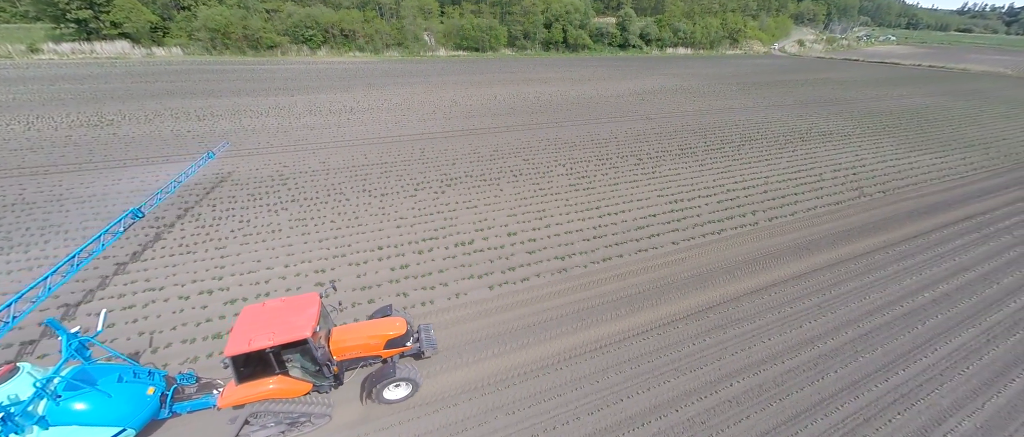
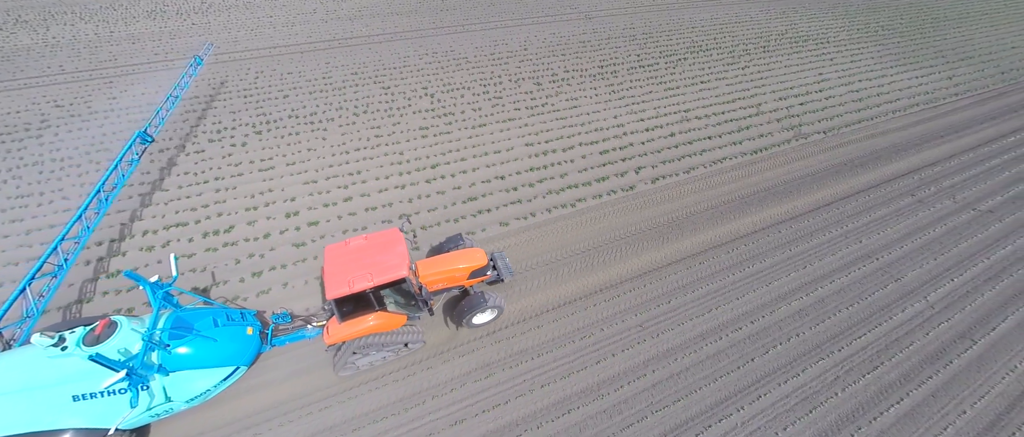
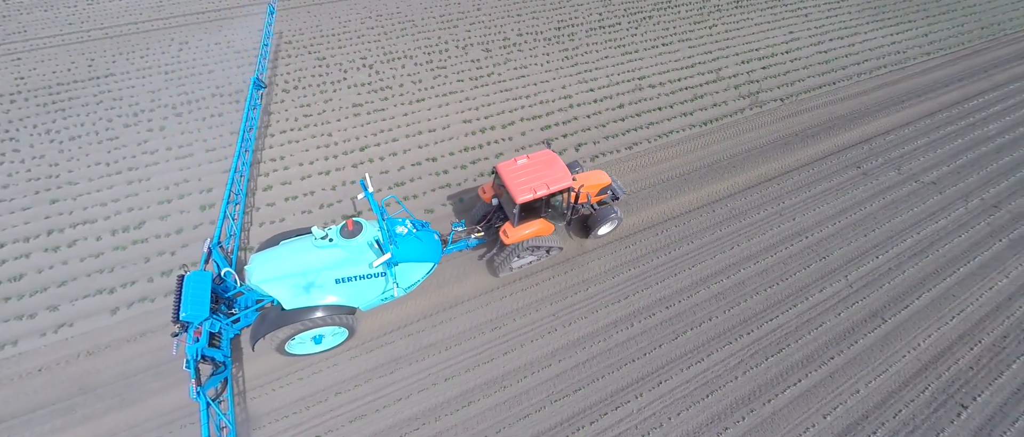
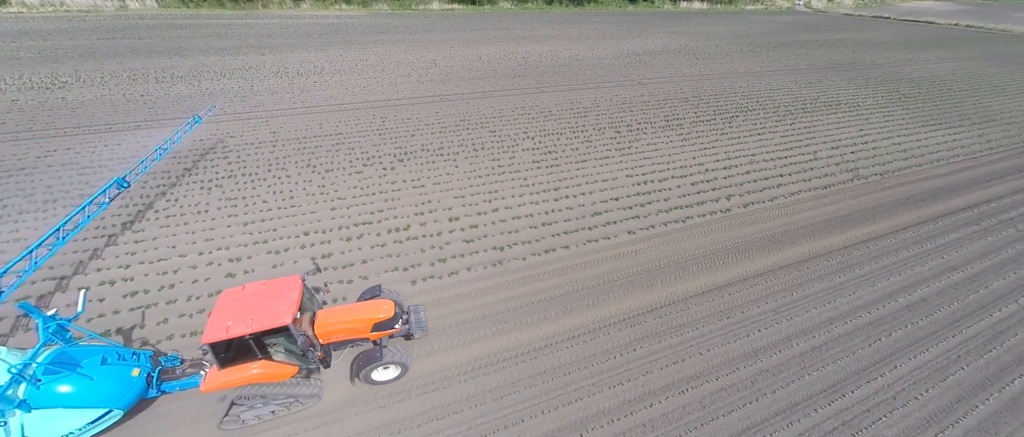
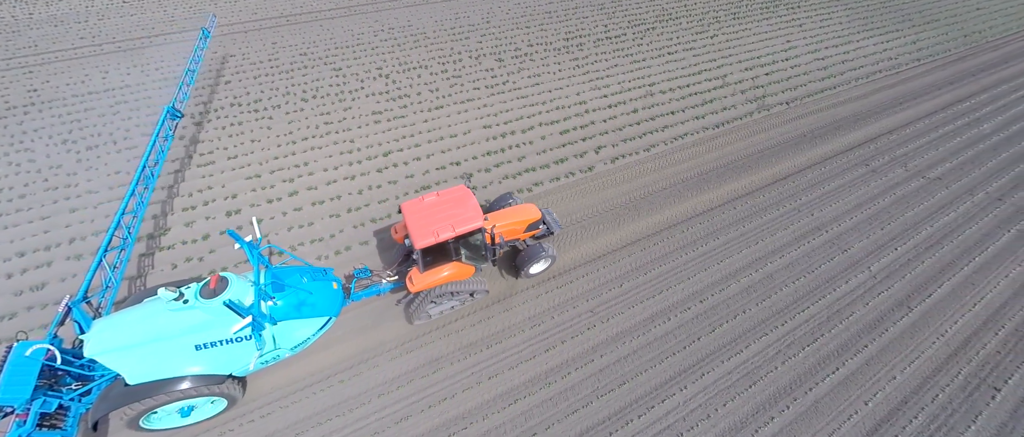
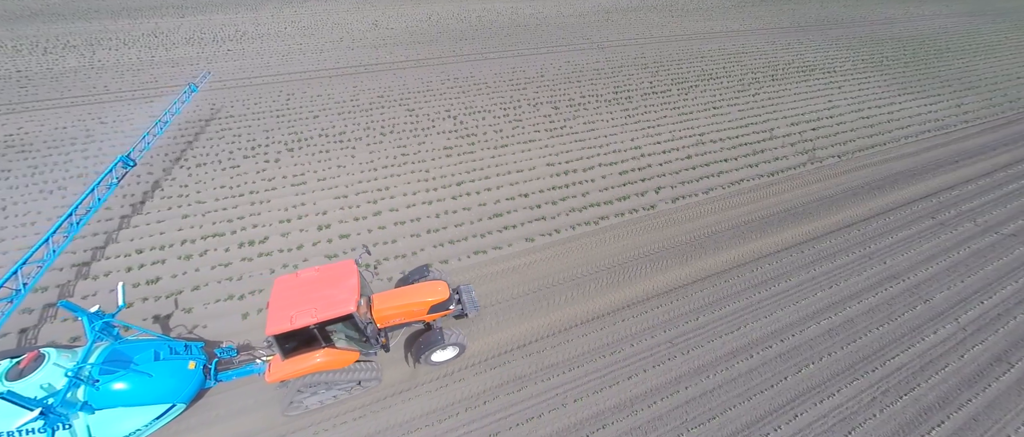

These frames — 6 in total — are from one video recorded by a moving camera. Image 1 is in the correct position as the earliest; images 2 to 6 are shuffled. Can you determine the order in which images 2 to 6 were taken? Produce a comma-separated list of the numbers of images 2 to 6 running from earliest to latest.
4, 6, 2, 5, 3
